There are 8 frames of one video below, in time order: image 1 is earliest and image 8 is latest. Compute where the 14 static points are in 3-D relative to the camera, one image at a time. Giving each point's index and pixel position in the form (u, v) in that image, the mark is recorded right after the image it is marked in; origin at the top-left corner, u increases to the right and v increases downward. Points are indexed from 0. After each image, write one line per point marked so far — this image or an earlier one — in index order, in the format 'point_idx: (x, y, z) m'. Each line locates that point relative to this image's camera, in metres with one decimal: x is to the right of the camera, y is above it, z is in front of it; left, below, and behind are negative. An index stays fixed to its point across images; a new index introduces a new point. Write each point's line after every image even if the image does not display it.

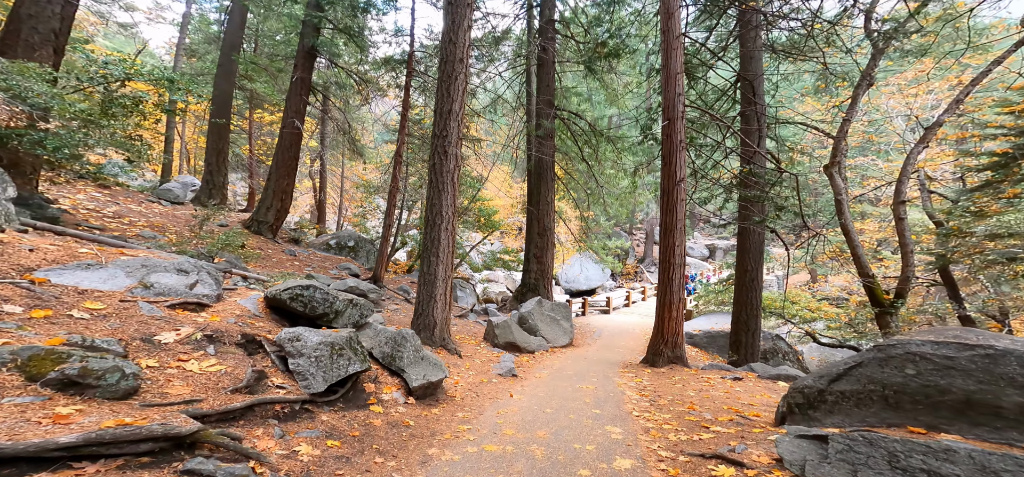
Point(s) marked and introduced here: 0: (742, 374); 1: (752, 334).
0: (+3.3, -1.9, +6.9) m
1: (+5.5, -2.2, +11.5) m
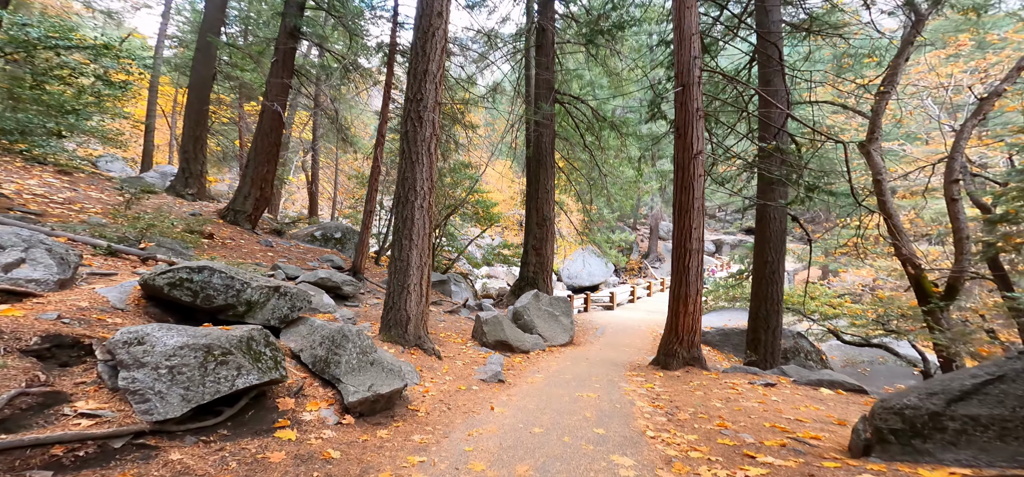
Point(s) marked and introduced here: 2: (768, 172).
0: (+3.1, -1.7, +5.9) m
1: (+5.5, -2.0, +10.4) m
2: (+5.1, +1.3, +9.9) m
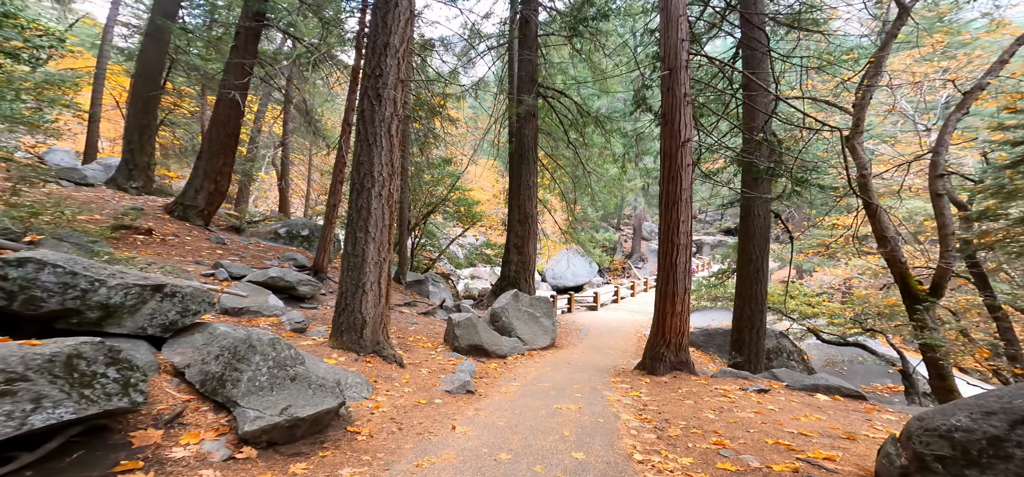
0: (+2.8, -1.6, +5.4) m
1: (+5.0, -1.9, +10.1) m
2: (+4.6, +1.4, +9.5) m
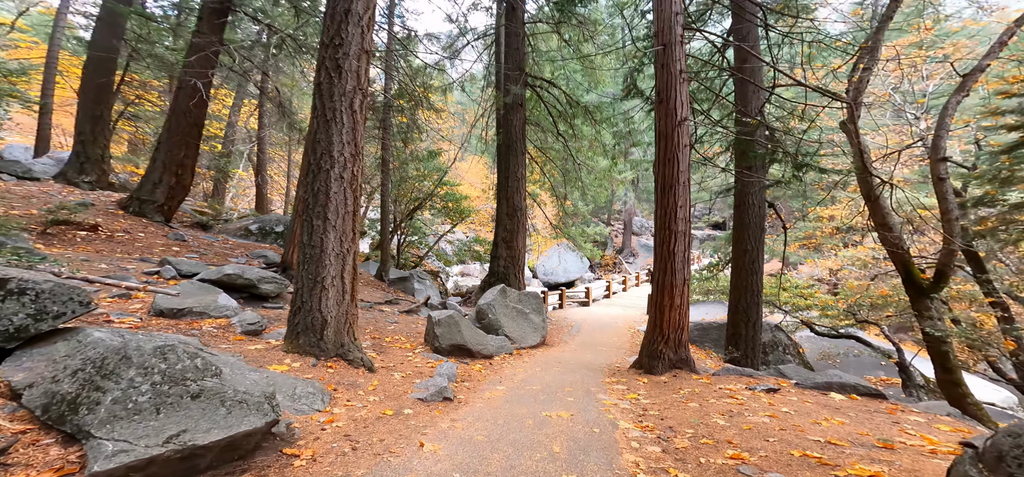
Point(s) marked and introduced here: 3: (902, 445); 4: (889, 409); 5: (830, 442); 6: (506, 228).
0: (+2.7, -1.5, +4.9) m
1: (+4.7, -1.7, +9.6) m
2: (+4.3, +1.6, +9.1) m
3: (+2.5, -1.3, +3.2) m
4: (+3.2, -1.4, +4.1) m
5: (+2.1, -1.3, +3.2) m
6: (-0.2, +0.3, +12.5) m
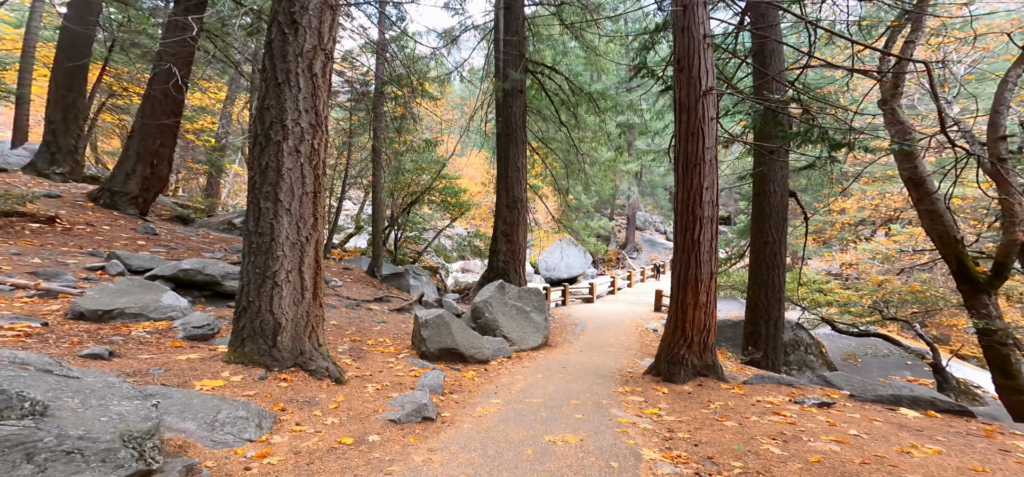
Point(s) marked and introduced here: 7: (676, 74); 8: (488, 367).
0: (+2.6, -1.3, +4.1) m
1: (+4.7, -1.5, +8.8) m
2: (+4.3, +1.7, +8.2) m
3: (+2.5, -1.2, +2.4) m
4: (+3.2, -1.3, +3.3) m
5: (+2.0, -1.2, +2.4) m
6: (-0.1, +0.4, +11.7) m
7: (+1.8, +1.8, +5.5) m
8: (-0.3, -1.5, +5.6) m
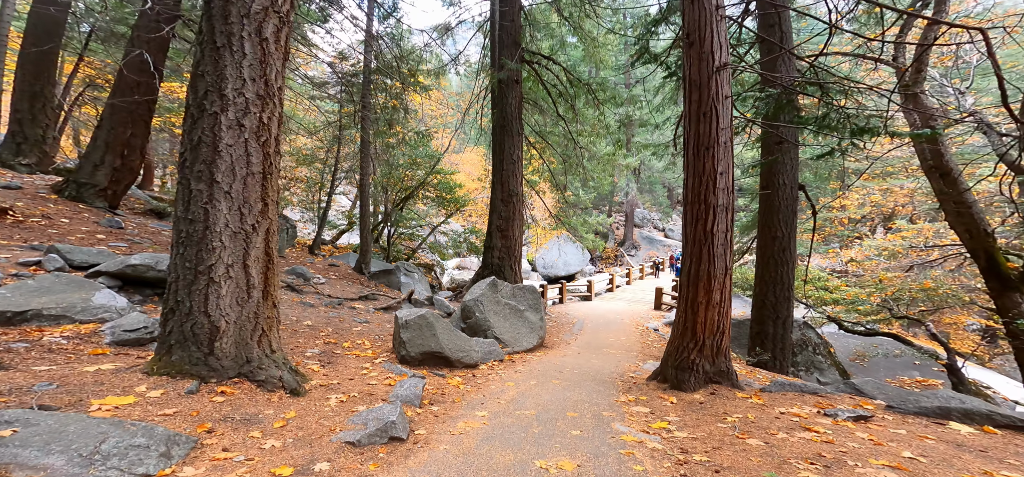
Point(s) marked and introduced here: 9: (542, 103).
0: (+2.5, -1.2, +3.6) m
1: (+4.6, -1.4, +8.3) m
2: (+4.2, +1.9, +7.7) m
3: (+2.4, -1.1, +1.9) m
4: (+3.1, -1.2, +2.8) m
5: (+1.9, -1.1, +1.9) m
6: (-0.3, +0.5, +11.1) m
7: (+1.7, +1.9, +4.9) m
8: (-0.4, -1.4, +5.1) m
9: (+0.8, +3.6, +12.9) m
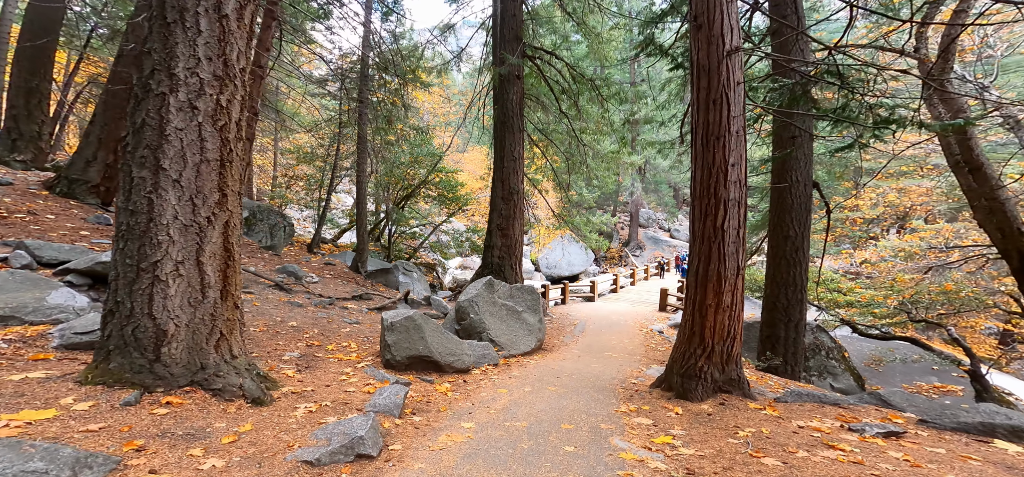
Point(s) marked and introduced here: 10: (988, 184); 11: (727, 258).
0: (+2.5, -1.2, +3.2) m
1: (+4.6, -1.4, +7.9) m
2: (+4.2, +1.9, +7.3) m
3: (+2.3, -1.1, +1.5) m
4: (+3.0, -1.2, +2.4) m
5: (+1.8, -1.1, +1.5) m
6: (-0.2, +0.5, +10.8) m
7: (+1.7, +1.9, +4.6) m
8: (-0.4, -1.3, +4.8) m
9: (+0.8, +3.6, +12.5) m
10: (+5.9, +0.7, +6.2) m
11: (+1.8, -0.1, +4.2) m
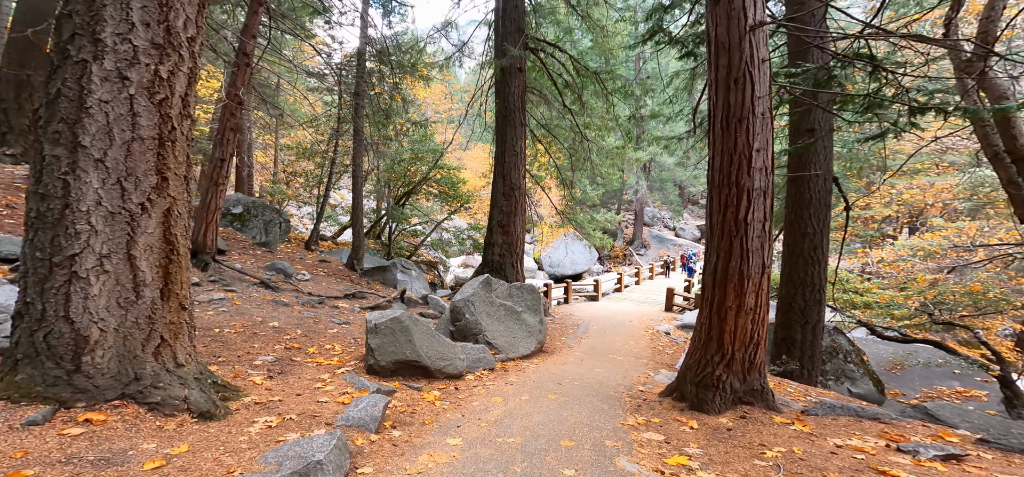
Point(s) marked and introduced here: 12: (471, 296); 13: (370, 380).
0: (+2.4, -1.1, +2.8) m
1: (+4.6, -1.3, +7.4) m
2: (+4.2, +1.9, +6.8) m
3: (+2.2, -1.0, +1.1) m
4: (+2.9, -1.1, +2.0) m
5: (+1.8, -1.0, +1.1) m
6: (-0.2, +0.6, +10.4) m
7: (+1.6, +2.0, +4.1) m
8: (-0.5, -1.3, +4.4) m
9: (+0.9, +3.7, +12.1) m
10: (+5.9, +0.7, +5.7) m
11: (+1.8, -0.1, +3.8) m
12: (-0.5, -0.7, +5.7) m
13: (-1.1, -1.1, +3.9) m
